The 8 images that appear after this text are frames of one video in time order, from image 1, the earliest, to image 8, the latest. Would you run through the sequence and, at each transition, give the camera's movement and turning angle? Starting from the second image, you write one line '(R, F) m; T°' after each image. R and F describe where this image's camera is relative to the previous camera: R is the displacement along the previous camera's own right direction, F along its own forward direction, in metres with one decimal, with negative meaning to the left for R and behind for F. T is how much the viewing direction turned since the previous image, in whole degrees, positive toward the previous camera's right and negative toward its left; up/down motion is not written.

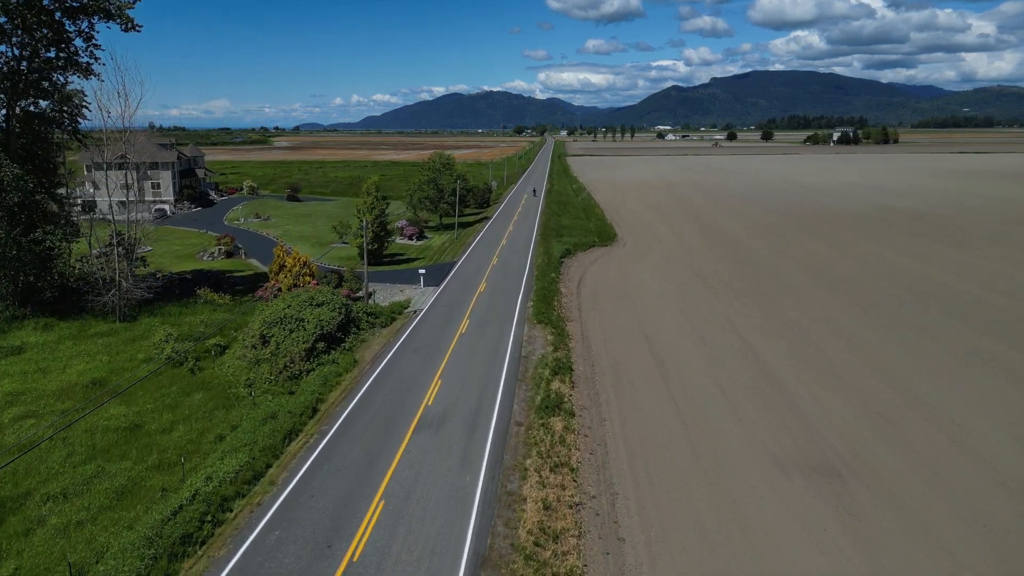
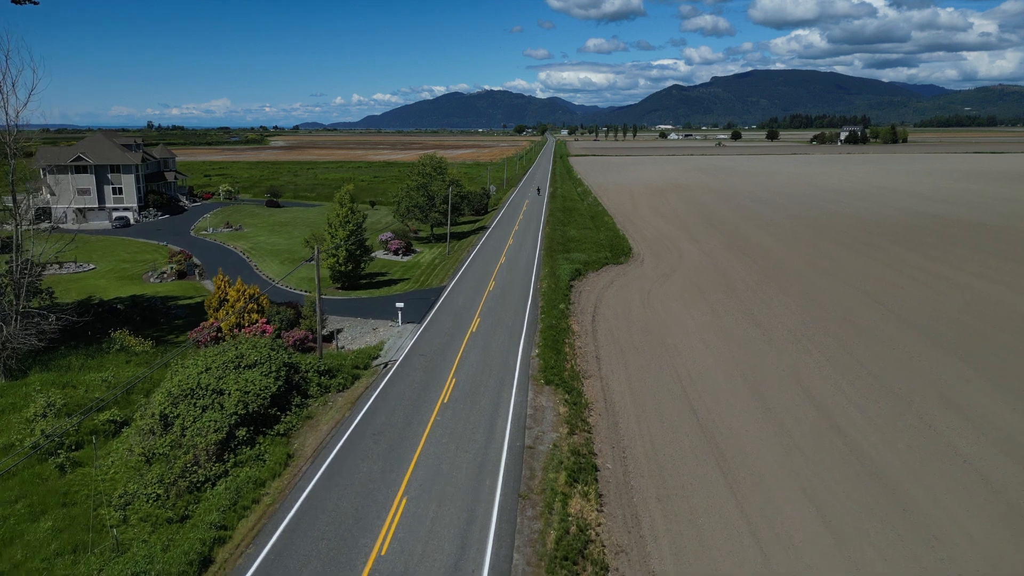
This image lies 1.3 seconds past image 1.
(0.0, +8.4) m; 0°
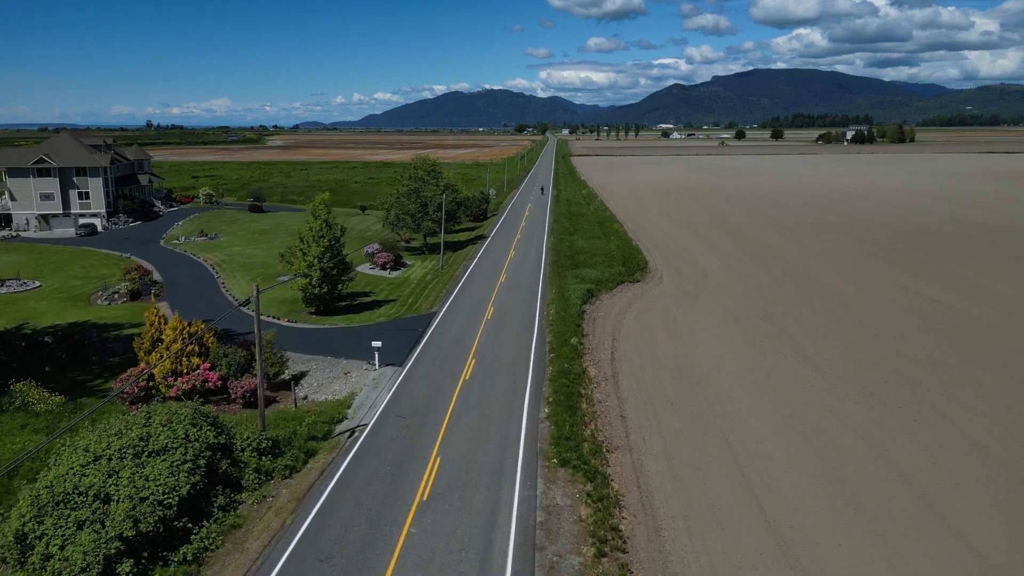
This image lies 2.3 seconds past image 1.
(-0.1, +6.3) m; 0°
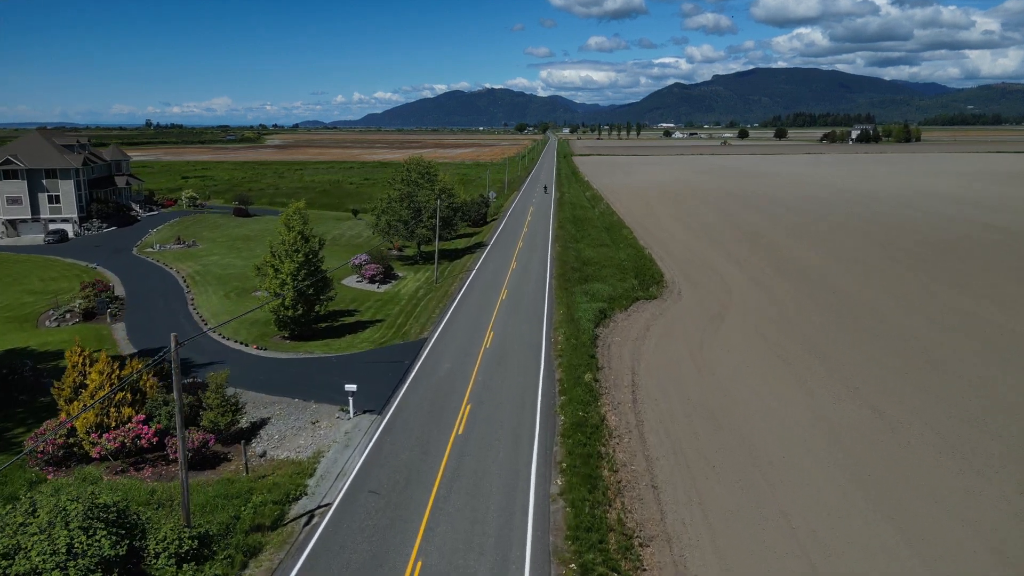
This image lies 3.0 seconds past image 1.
(-0.1, +4.9) m; 0°
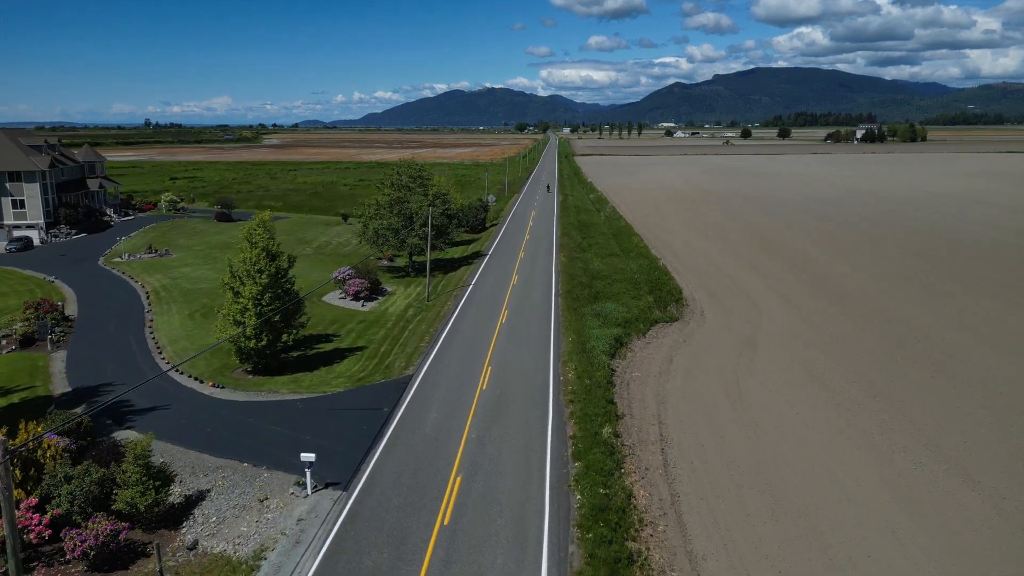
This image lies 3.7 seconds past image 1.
(0.0, +4.9) m; 0°
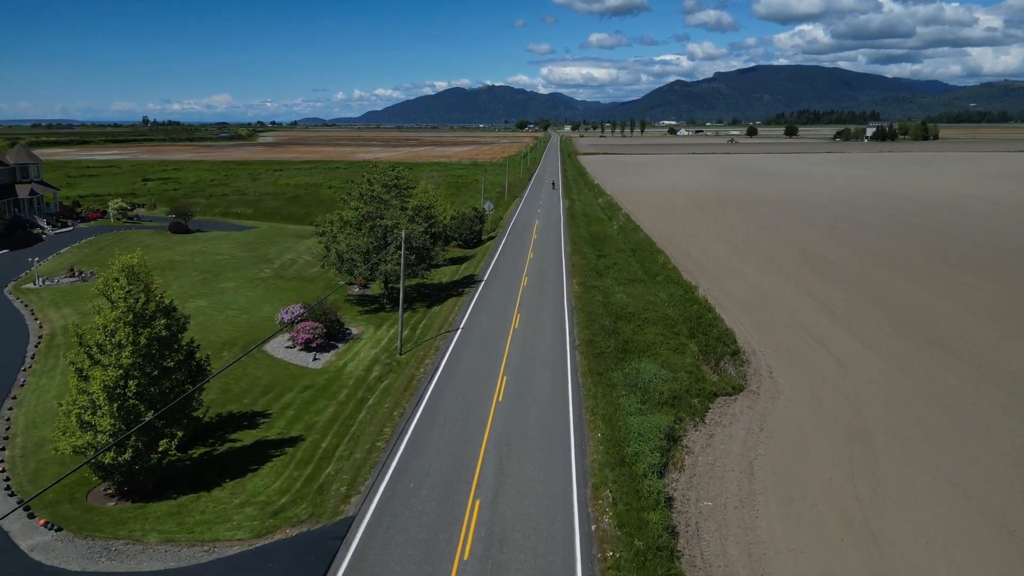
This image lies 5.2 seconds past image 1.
(0.0, +10.0) m; 0°
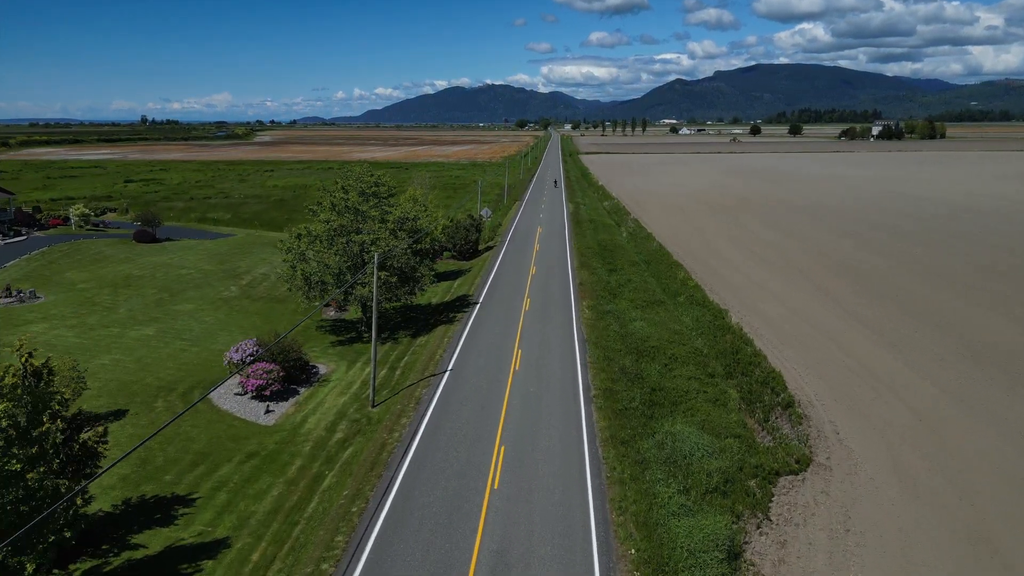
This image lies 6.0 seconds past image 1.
(0.0, +5.9) m; 0°
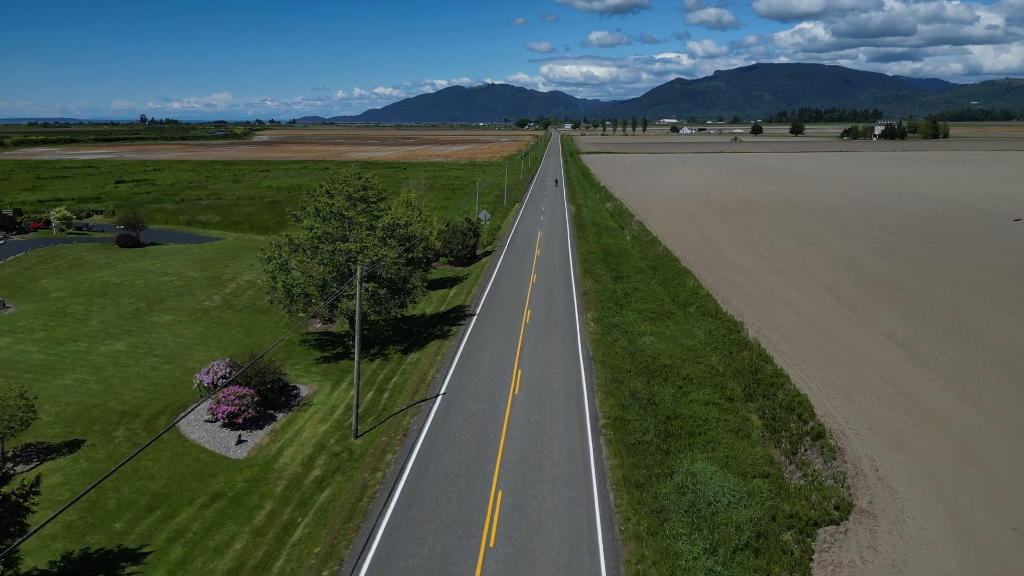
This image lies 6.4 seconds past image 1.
(0.0, +2.5) m; 0°
